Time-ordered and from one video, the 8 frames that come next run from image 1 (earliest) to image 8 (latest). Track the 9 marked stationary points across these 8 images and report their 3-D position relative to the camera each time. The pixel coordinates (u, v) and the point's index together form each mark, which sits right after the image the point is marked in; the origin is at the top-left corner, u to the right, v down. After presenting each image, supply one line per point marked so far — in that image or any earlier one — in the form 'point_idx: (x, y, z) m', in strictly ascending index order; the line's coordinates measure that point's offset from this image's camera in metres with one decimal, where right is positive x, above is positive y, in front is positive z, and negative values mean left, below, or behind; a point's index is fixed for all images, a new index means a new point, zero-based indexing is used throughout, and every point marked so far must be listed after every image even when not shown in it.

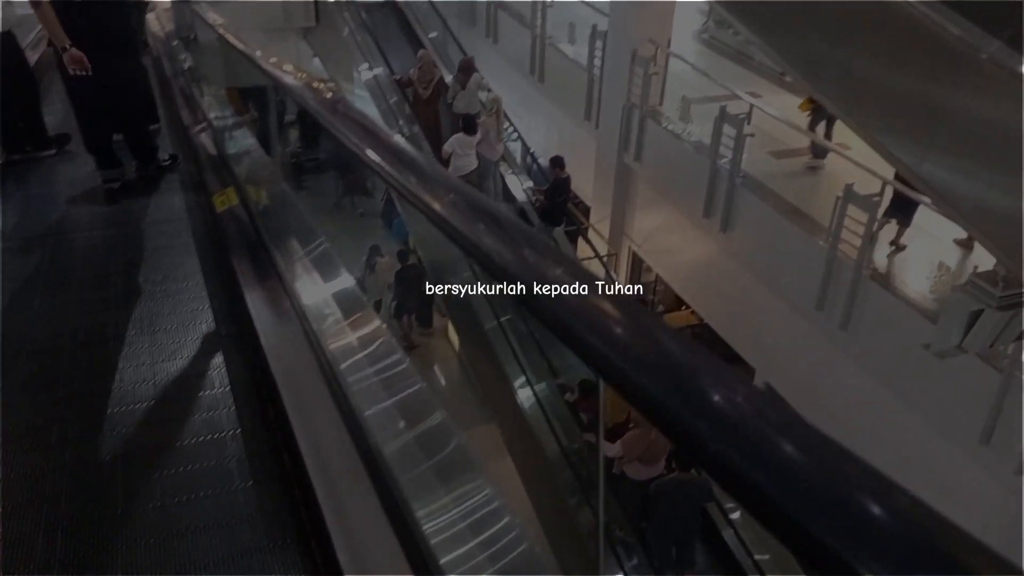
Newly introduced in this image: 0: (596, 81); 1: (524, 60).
0: (+0.8, +2.0, +8.0) m
1: (+0.1, +2.5, +9.4) m
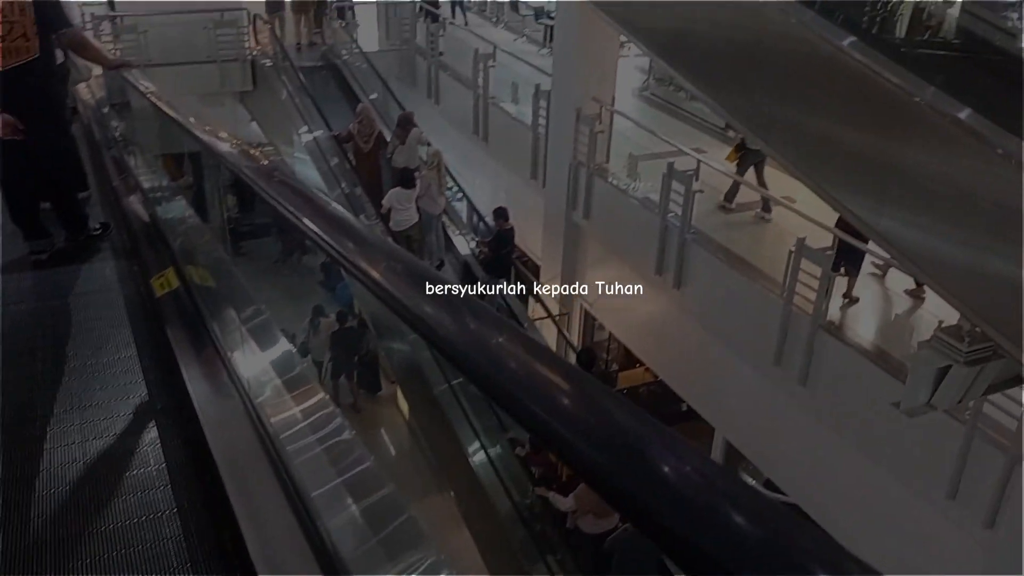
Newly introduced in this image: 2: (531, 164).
0: (+0.3, +1.4, +7.9) m
1: (-0.5, +1.9, +9.4) m
2: (+0.2, +1.2, +8.2) m
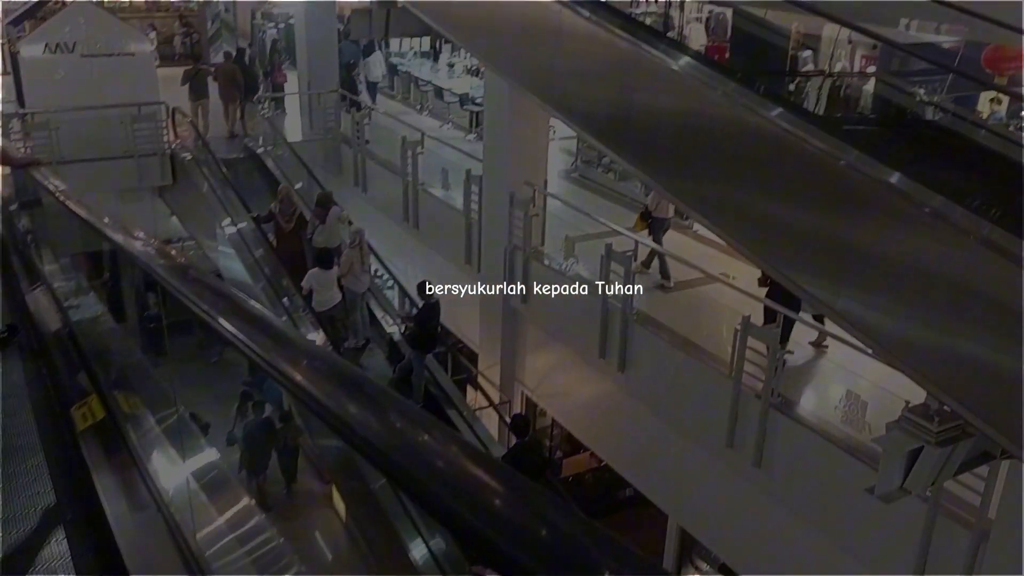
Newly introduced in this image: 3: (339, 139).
0: (-0.4, +0.6, +7.8) m
1: (-1.3, +0.9, +9.2) m
2: (-0.5, +0.4, +8.1) m
3: (-2.1, +1.8, +10.2) m
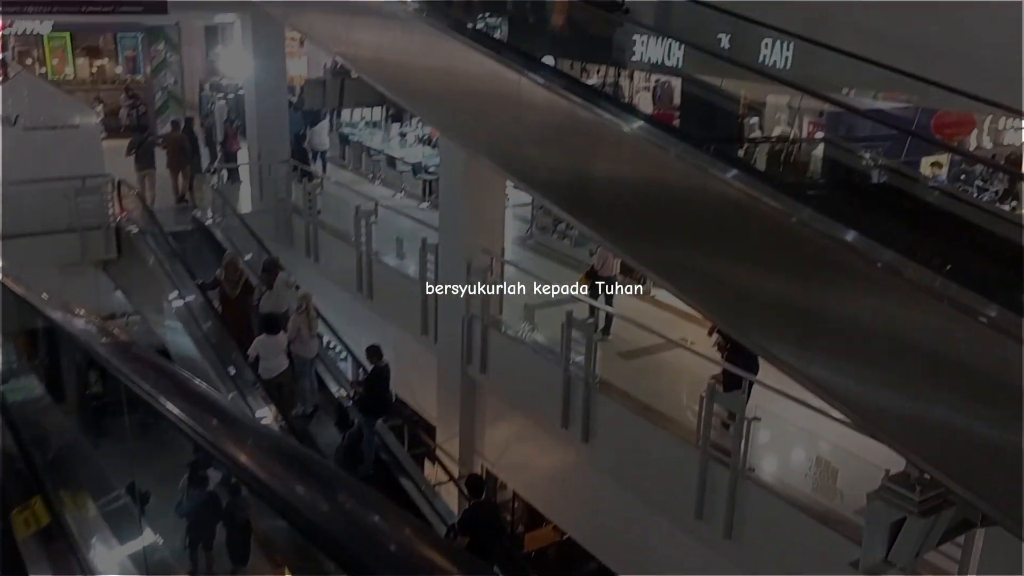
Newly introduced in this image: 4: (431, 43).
0: (-0.7, -0.1, +7.7) m
1: (-1.7, +0.1, +9.0) m
2: (-0.9, -0.3, +7.9) m
3: (-2.7, +0.9, +10.1) m
4: (-0.5, +1.5, +5.2) m
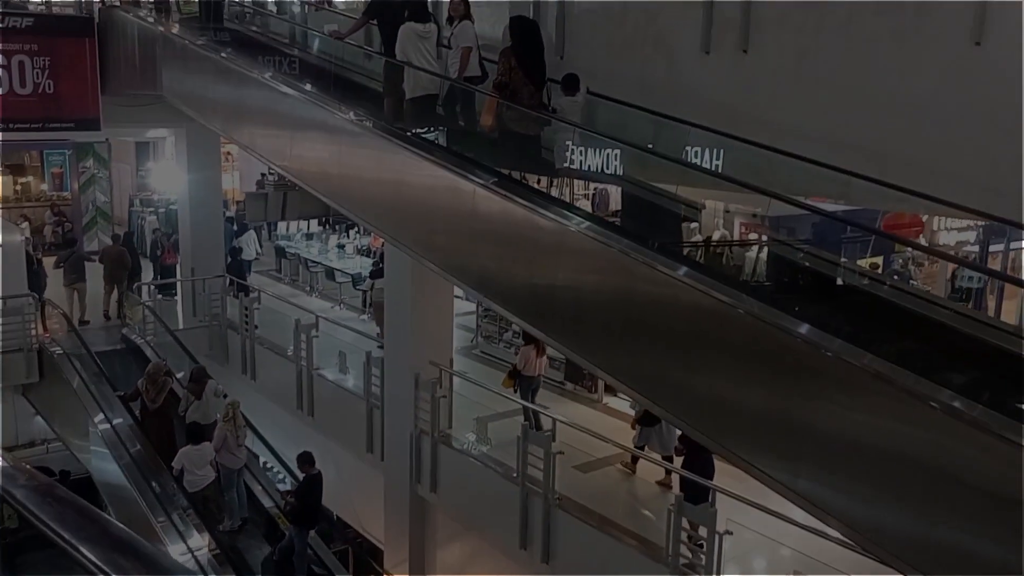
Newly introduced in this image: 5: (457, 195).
0: (-1.2, -1.1, +7.4) m
1: (-2.3, -1.1, +8.7) m
2: (-1.3, -1.4, +7.6) m
3: (-3.3, -0.4, +9.7) m
4: (-0.8, +0.8, +5.1) m
5: (-0.3, +0.5, +4.6) m
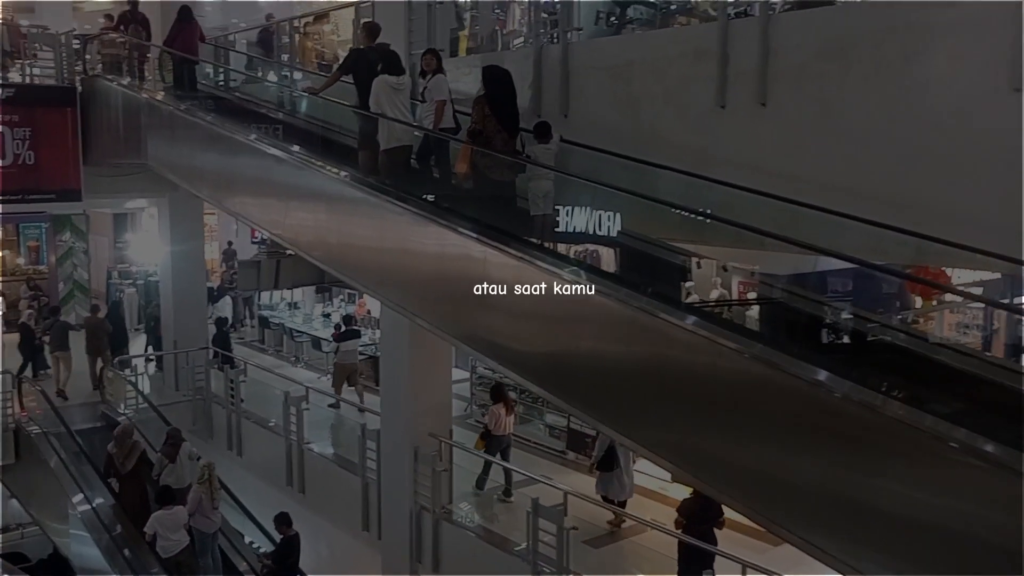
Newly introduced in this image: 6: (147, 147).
0: (-1.2, -1.7, +7.0) m
1: (-2.3, -1.8, +8.3) m
2: (-1.3, -1.9, +7.2) m
3: (-3.4, -1.2, +9.3) m
4: (-0.8, +0.4, +4.9) m
5: (-0.2, +0.2, +4.4) m
6: (-3.3, +1.3, +7.7) m
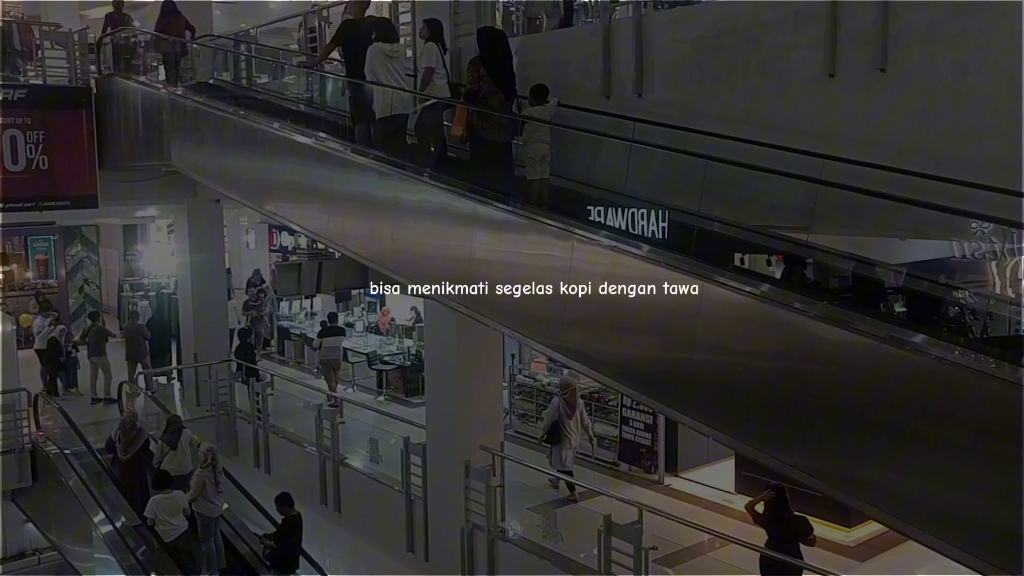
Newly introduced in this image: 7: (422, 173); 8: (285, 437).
0: (-0.7, -1.7, +6.6) m
1: (-1.9, -1.9, +7.8) m
2: (-0.9, -2.0, +6.7) m
3: (-2.9, -1.3, +8.9) m
4: (-0.4, +0.4, +4.5) m
5: (+0.2, +0.2, +4.0) m
6: (-3.0, +1.2, +7.3) m
7: (-0.5, +0.6, +4.7) m
8: (-2.2, -1.4, +8.2) m
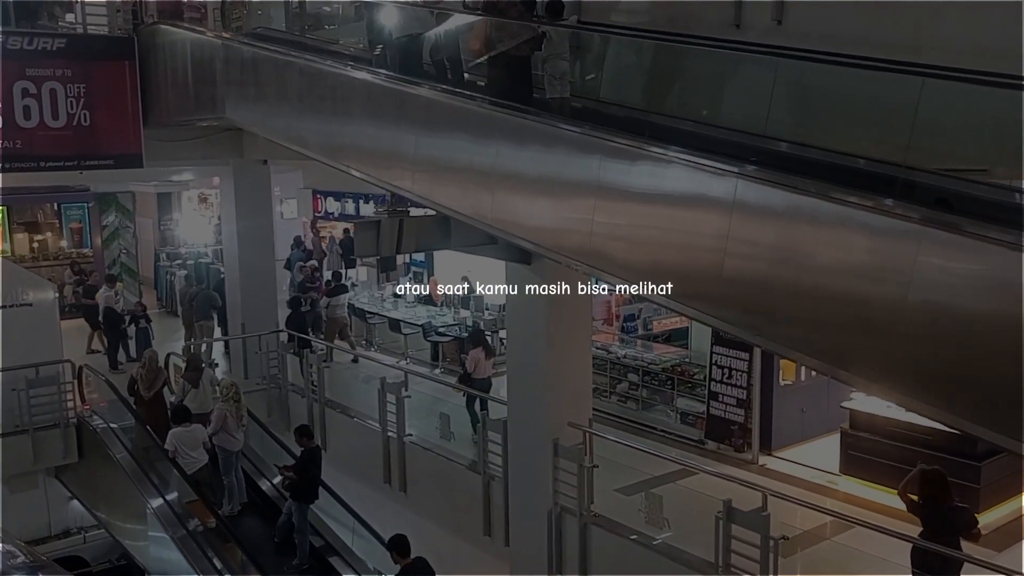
0: (-0.1, -1.4, +6.1) m
1: (-1.2, -1.6, +7.3) m
2: (-0.2, -1.7, +6.2) m
3: (-2.3, -1.0, +8.4) m
4: (+0.2, +0.6, +3.9) m
5: (+0.7, +0.4, +3.4) m
6: (-2.3, +1.5, +6.7) m
7: (+0.1, +0.9, +4.1) m
8: (-1.6, -1.1, +7.7) m
